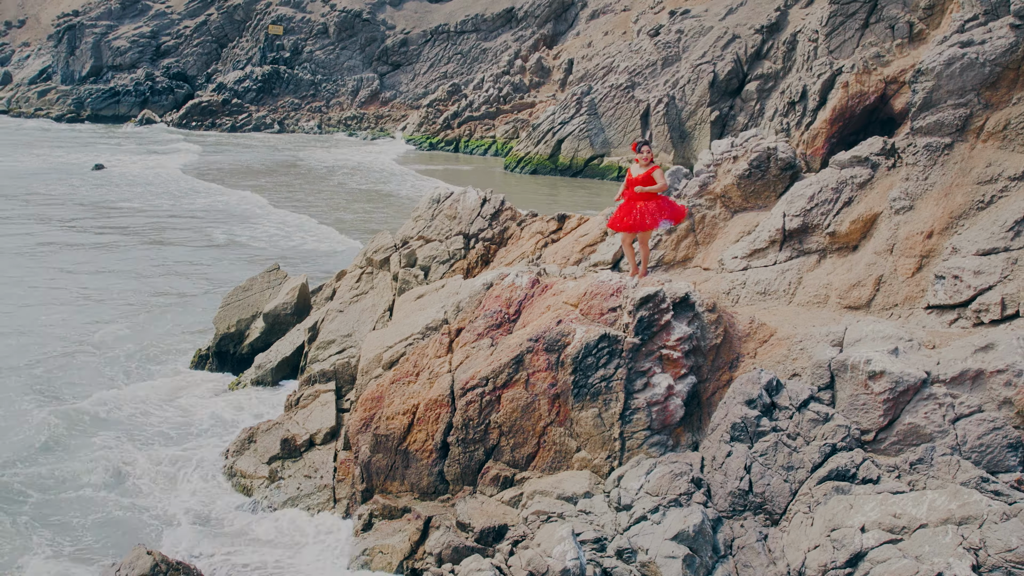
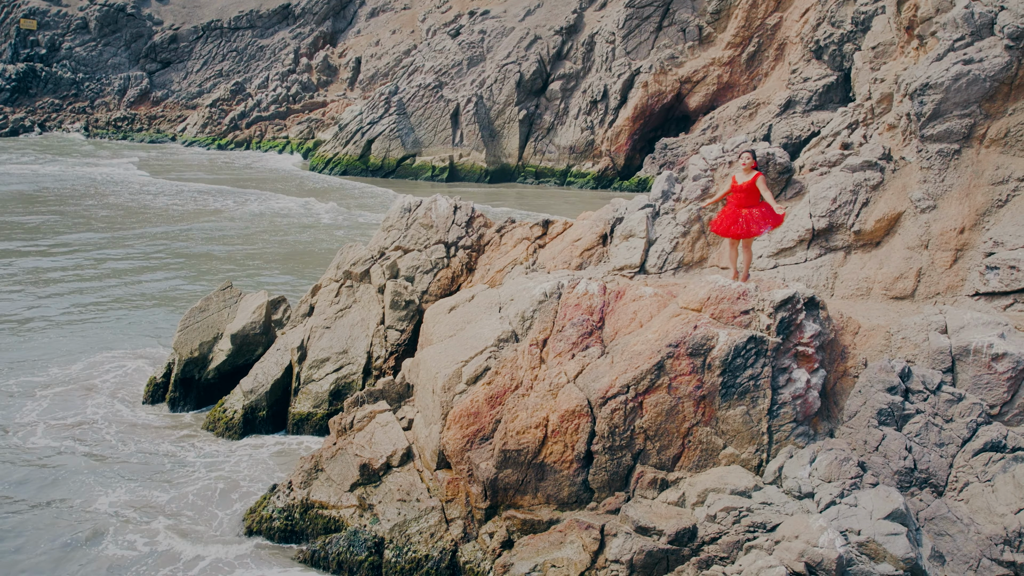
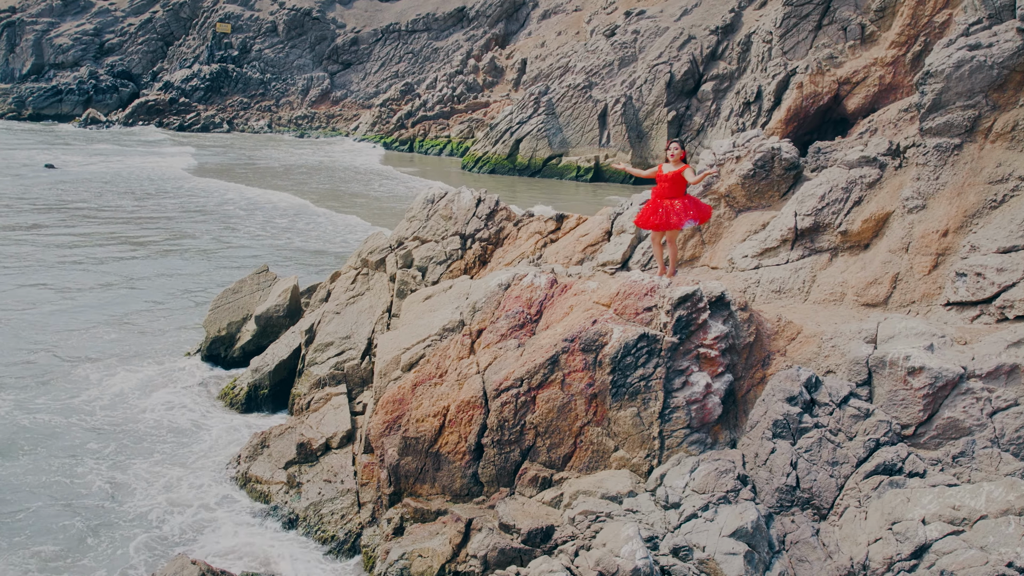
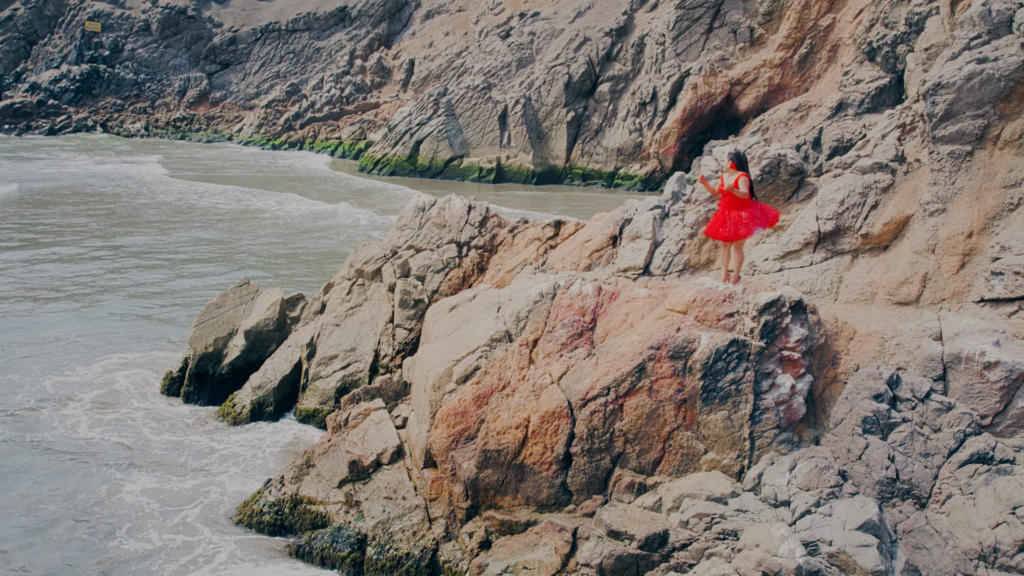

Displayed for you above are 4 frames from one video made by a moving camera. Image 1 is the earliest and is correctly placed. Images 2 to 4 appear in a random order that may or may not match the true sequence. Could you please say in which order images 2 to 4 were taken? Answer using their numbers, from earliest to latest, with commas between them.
3, 4, 2
